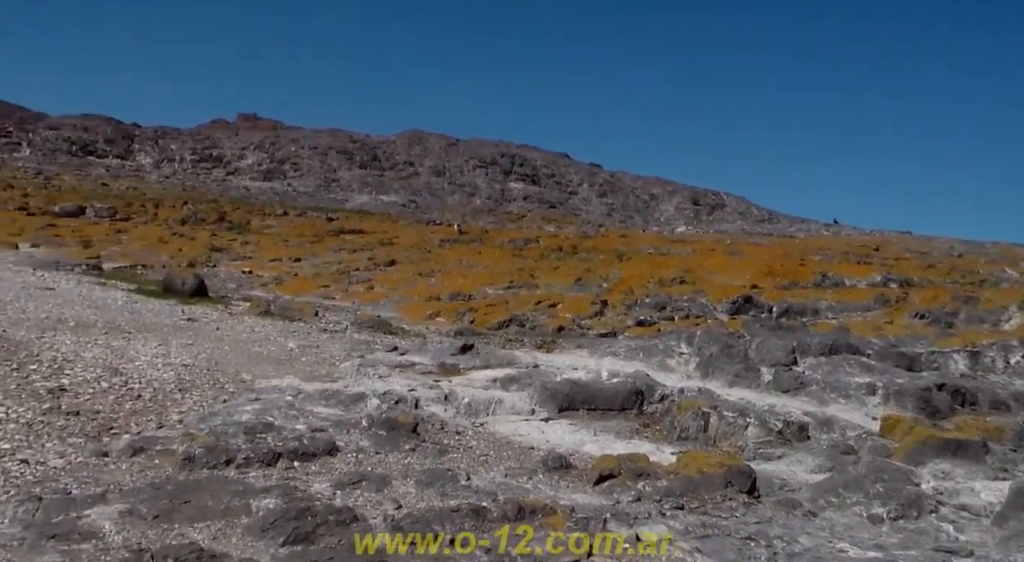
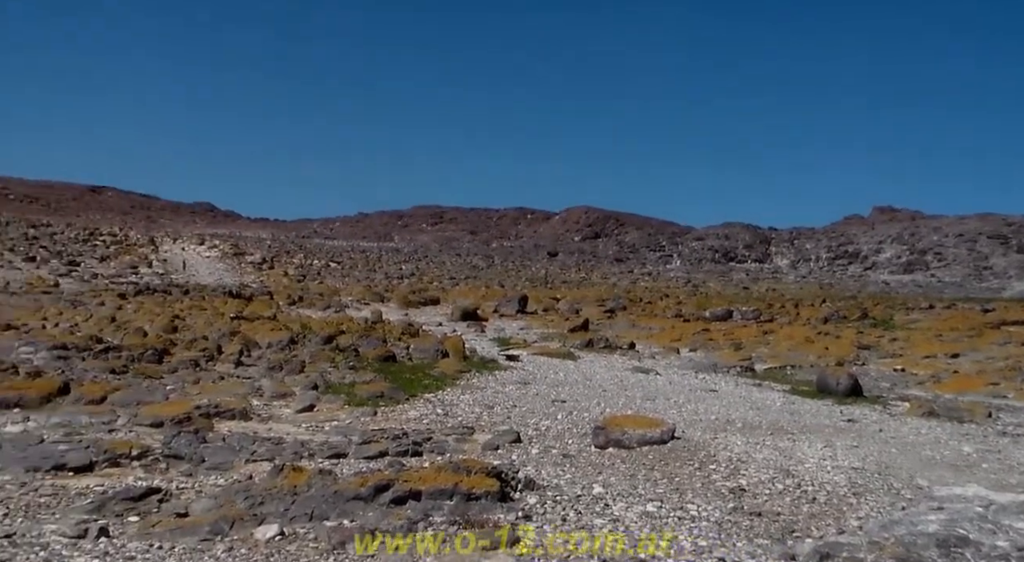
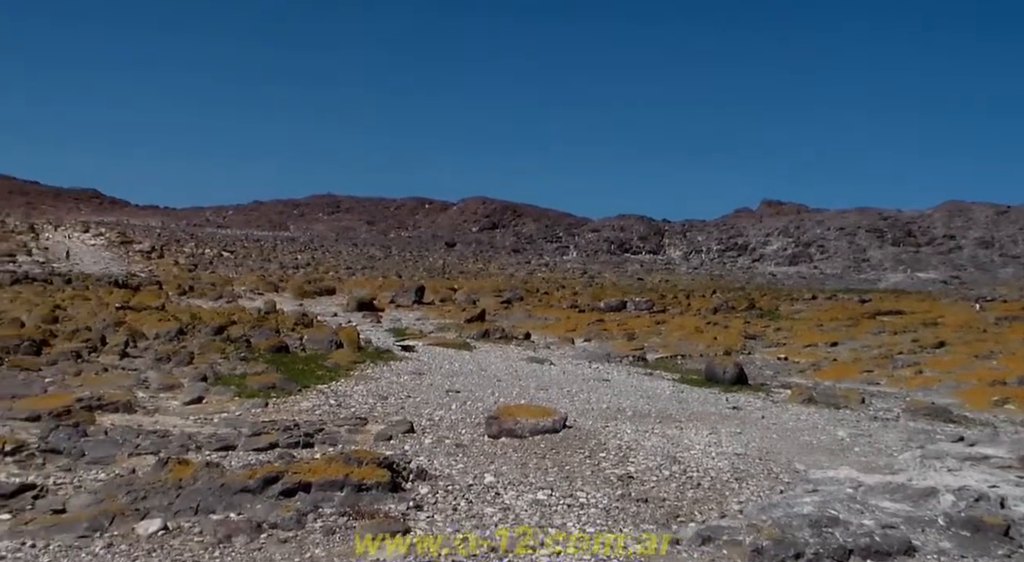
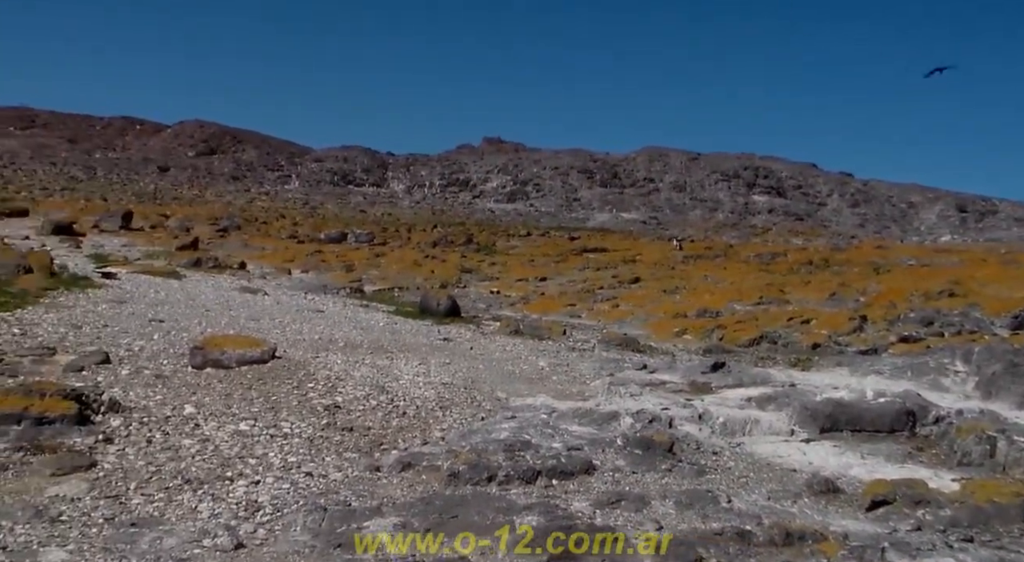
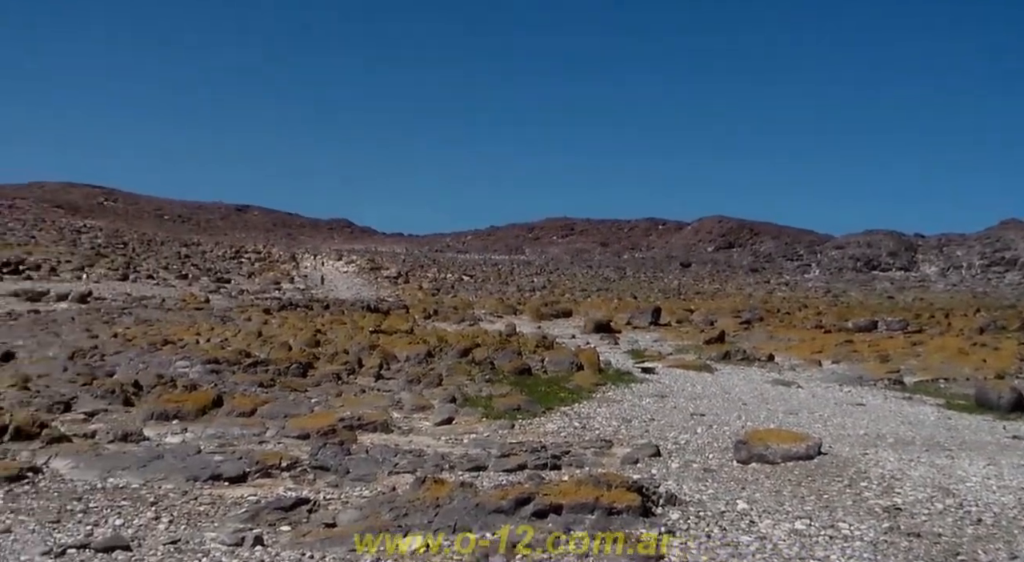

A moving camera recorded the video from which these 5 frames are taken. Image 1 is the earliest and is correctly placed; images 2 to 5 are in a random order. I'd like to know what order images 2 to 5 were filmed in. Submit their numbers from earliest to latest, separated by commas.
4, 3, 2, 5
